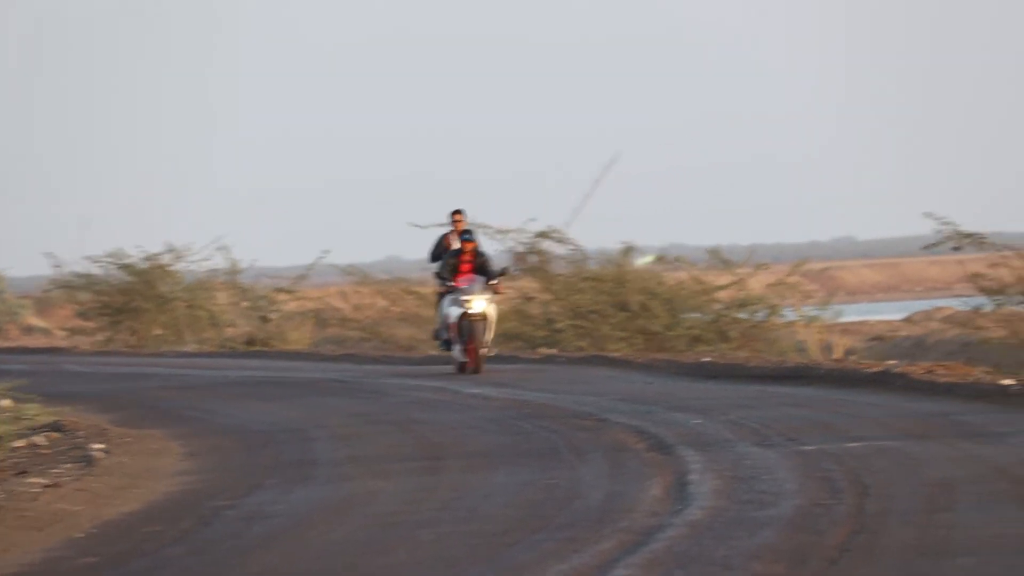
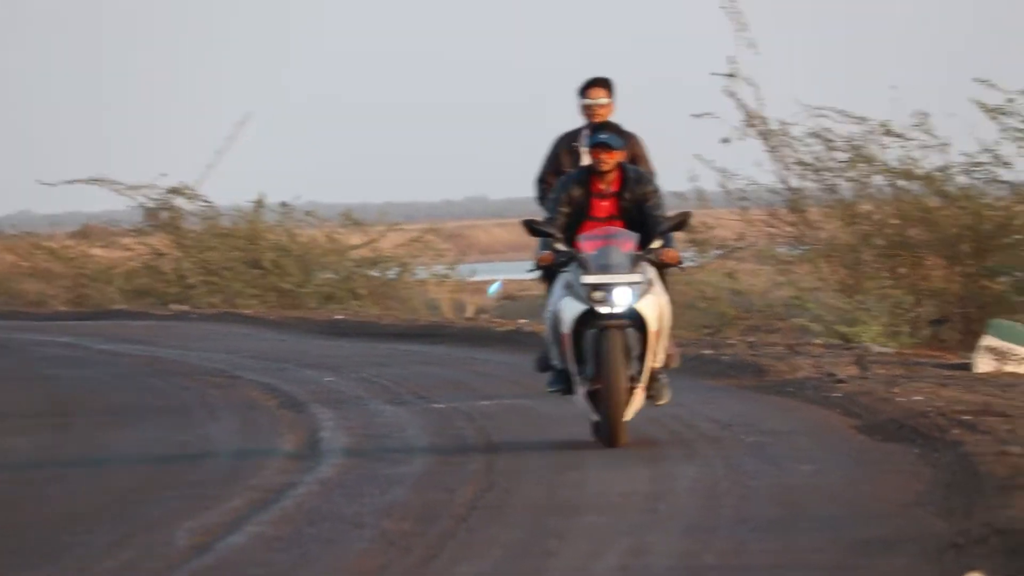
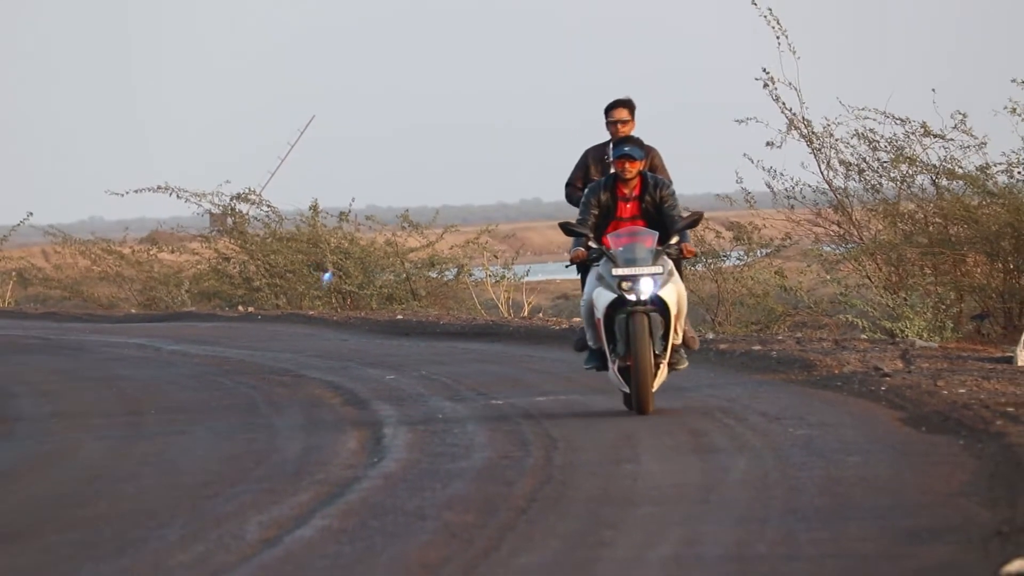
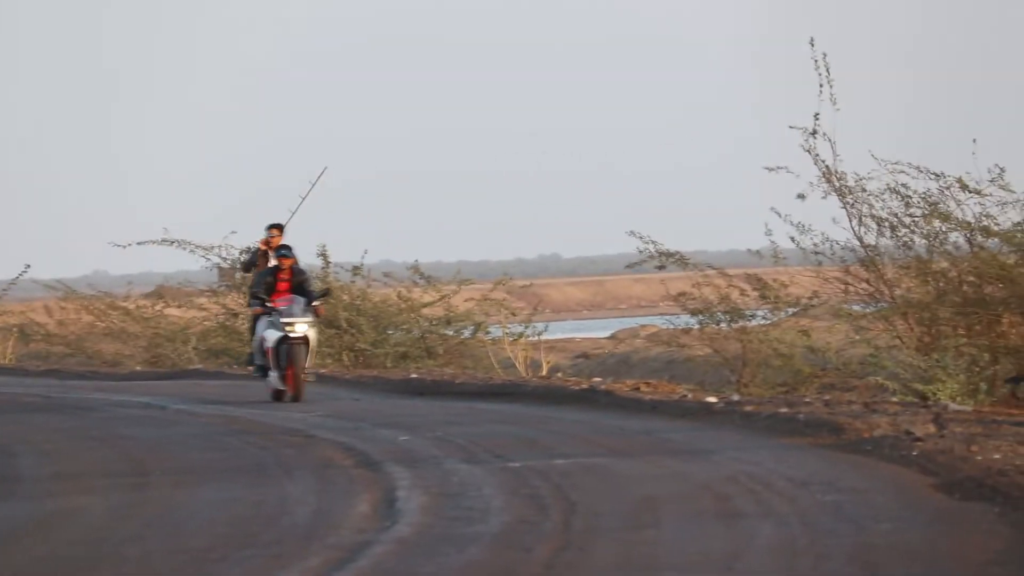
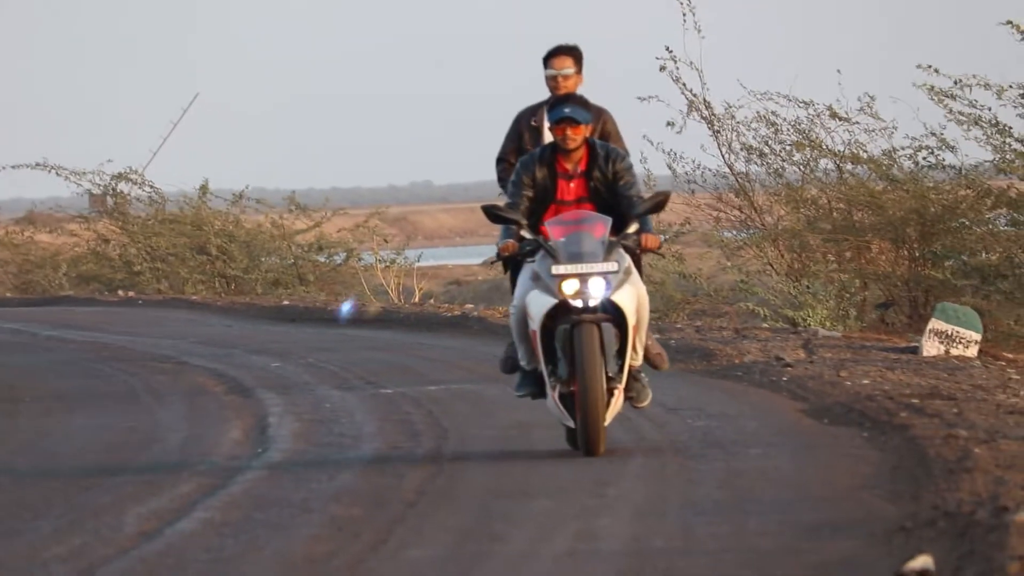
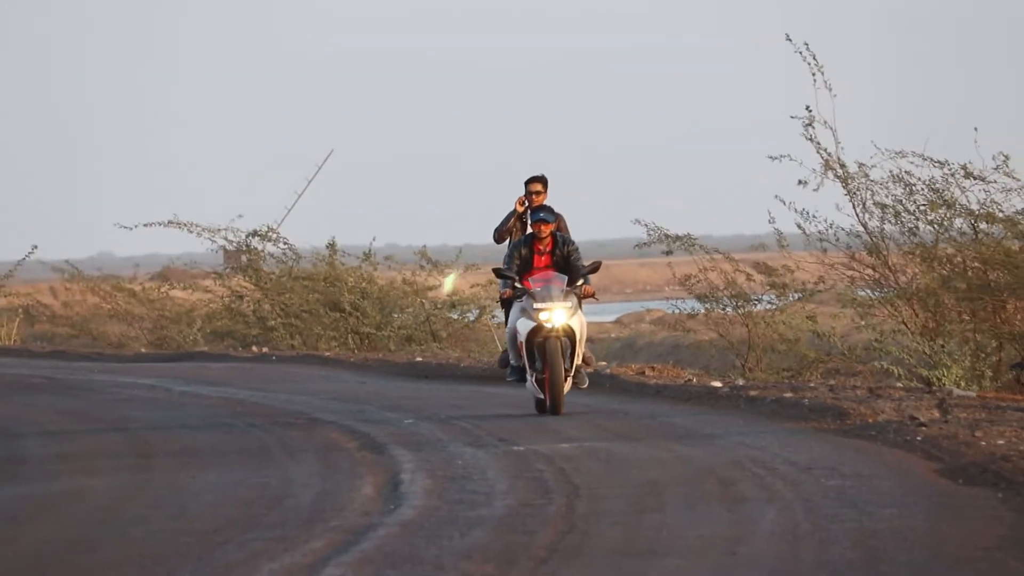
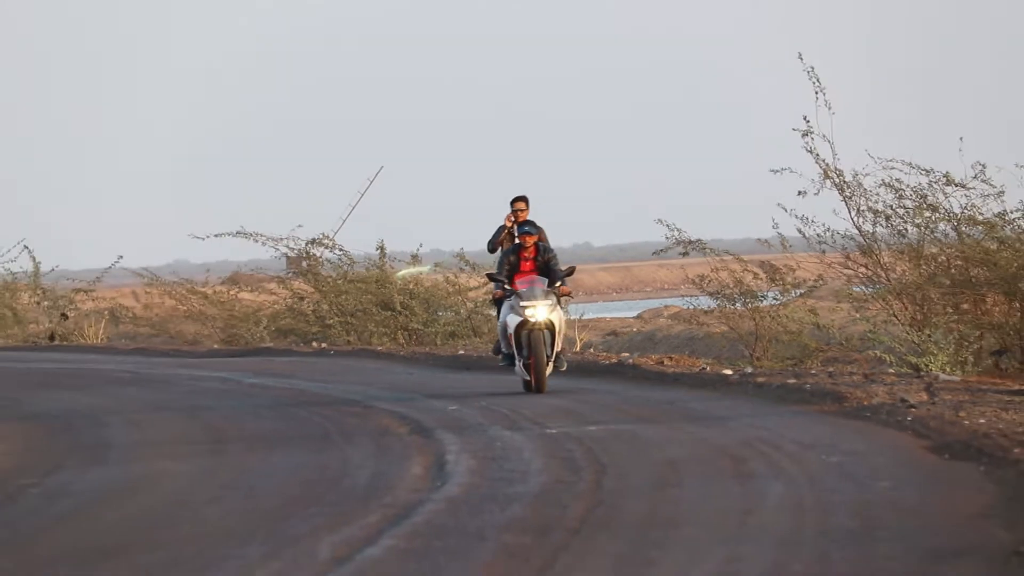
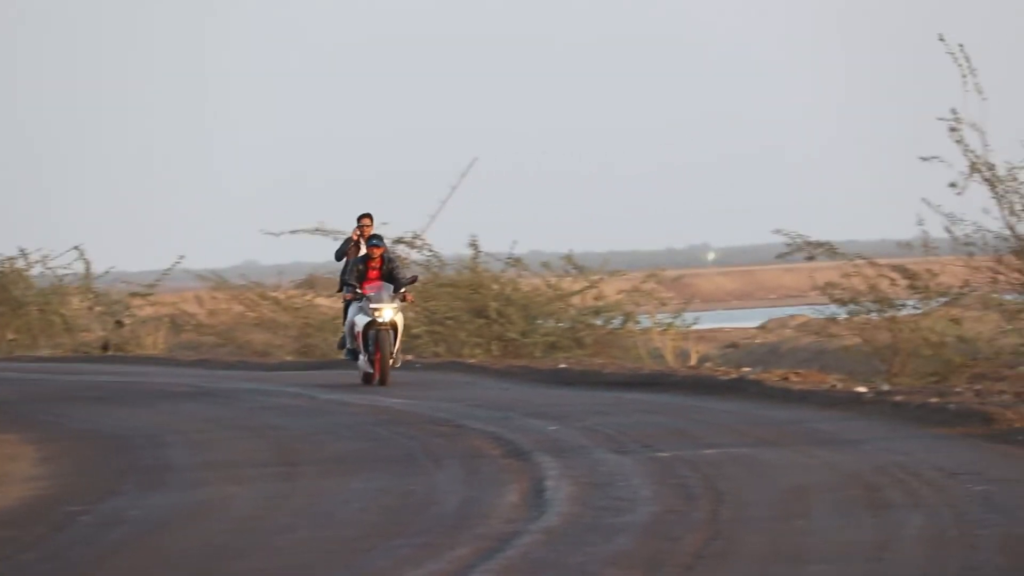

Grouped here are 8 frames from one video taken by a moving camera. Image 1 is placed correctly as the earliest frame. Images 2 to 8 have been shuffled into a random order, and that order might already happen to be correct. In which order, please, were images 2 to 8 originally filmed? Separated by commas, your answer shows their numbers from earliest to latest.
8, 4, 7, 6, 3, 2, 5
